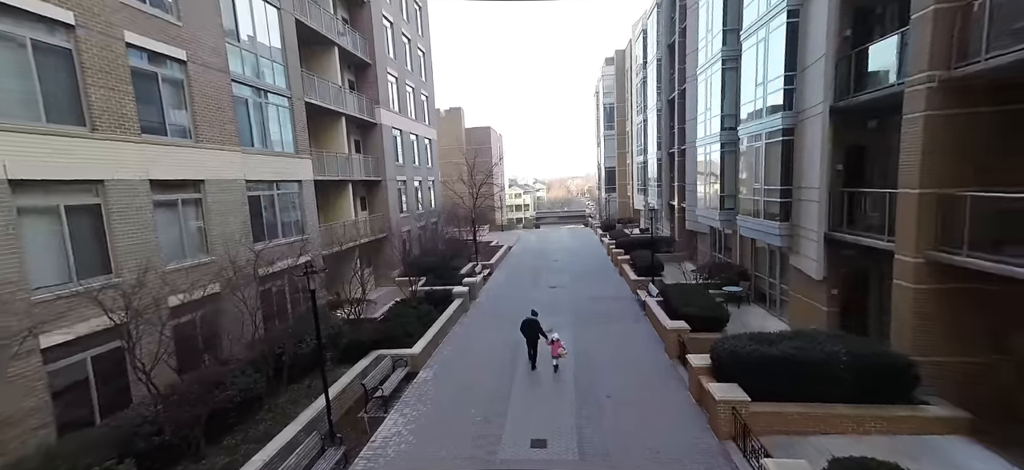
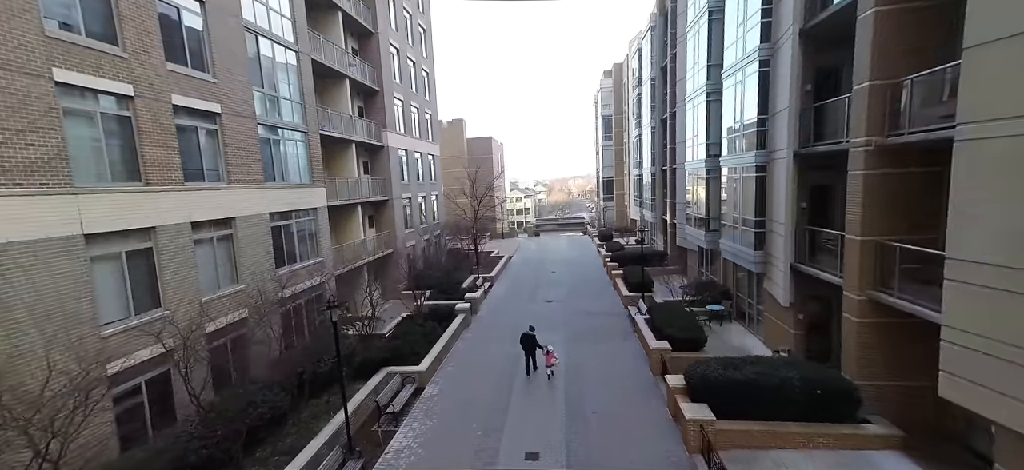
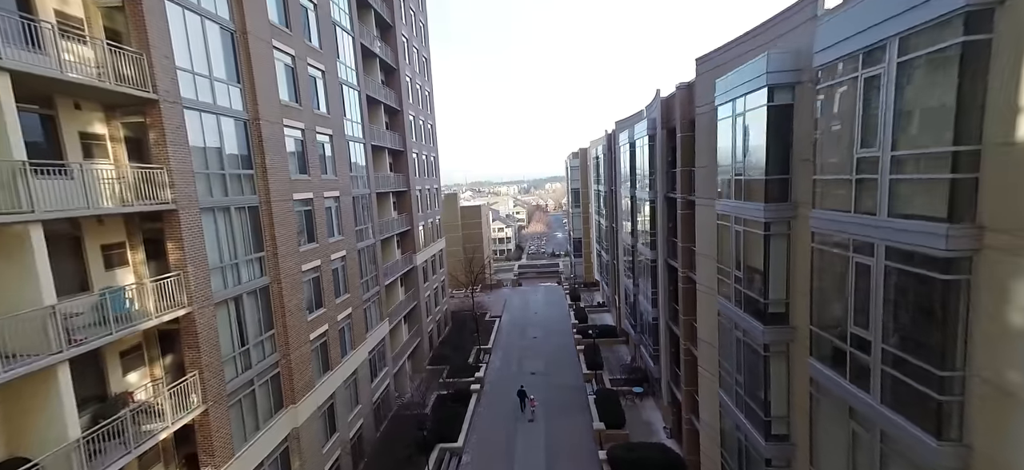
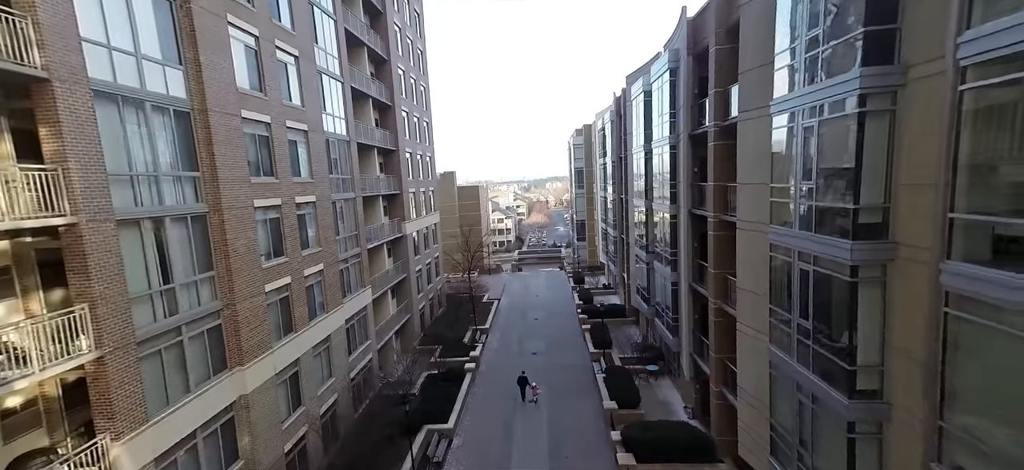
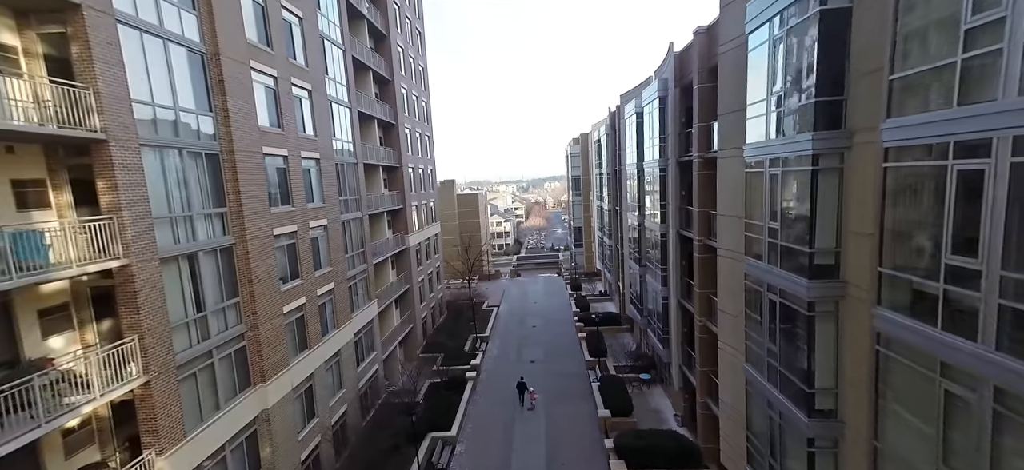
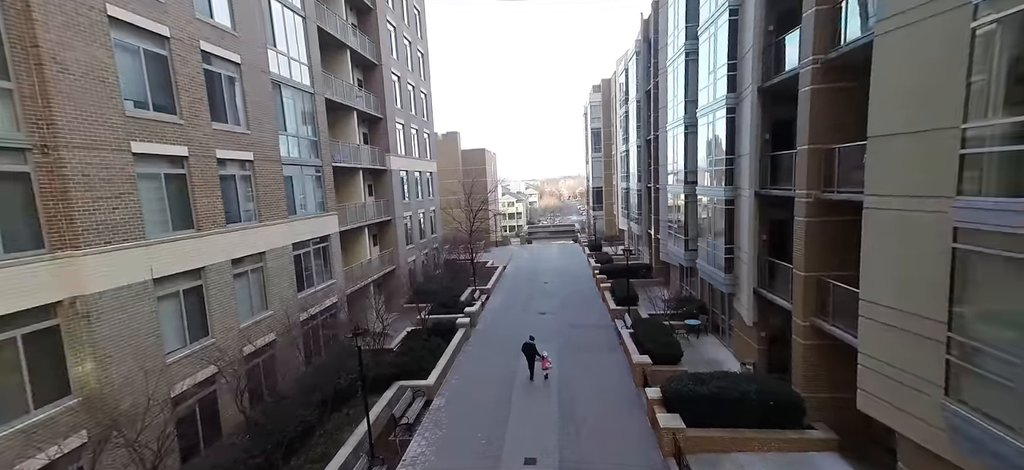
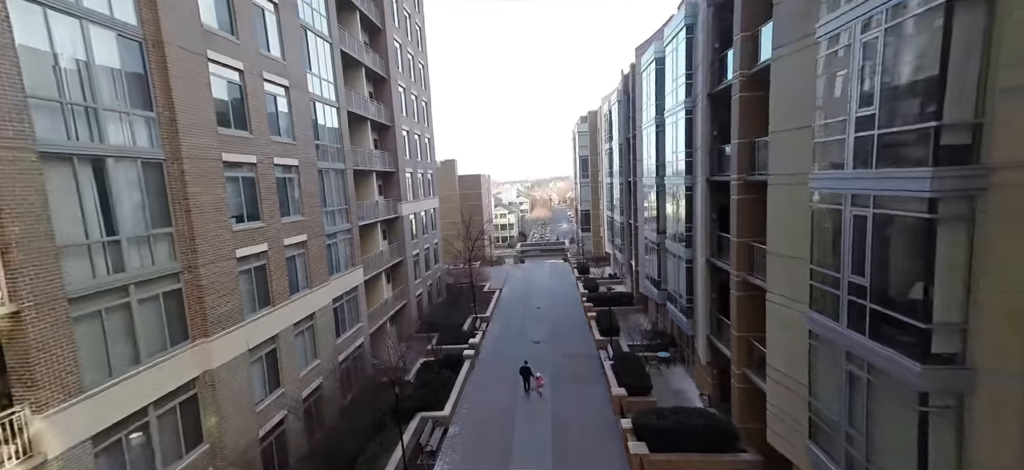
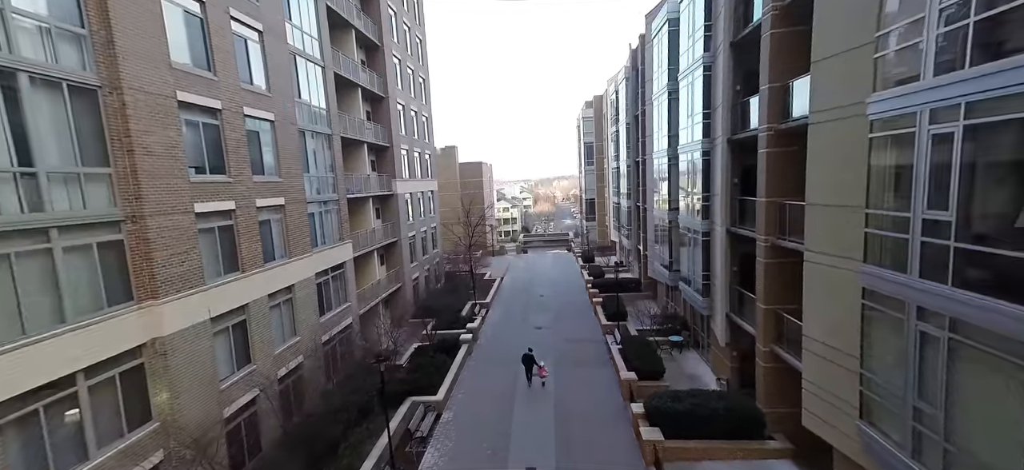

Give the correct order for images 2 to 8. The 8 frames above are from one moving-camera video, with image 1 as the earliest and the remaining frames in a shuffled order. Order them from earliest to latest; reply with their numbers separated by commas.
2, 6, 8, 7, 4, 5, 3
